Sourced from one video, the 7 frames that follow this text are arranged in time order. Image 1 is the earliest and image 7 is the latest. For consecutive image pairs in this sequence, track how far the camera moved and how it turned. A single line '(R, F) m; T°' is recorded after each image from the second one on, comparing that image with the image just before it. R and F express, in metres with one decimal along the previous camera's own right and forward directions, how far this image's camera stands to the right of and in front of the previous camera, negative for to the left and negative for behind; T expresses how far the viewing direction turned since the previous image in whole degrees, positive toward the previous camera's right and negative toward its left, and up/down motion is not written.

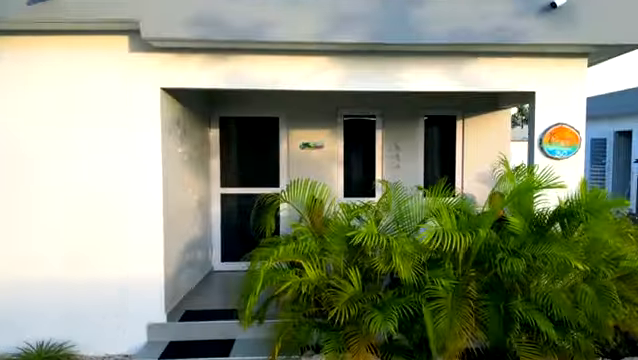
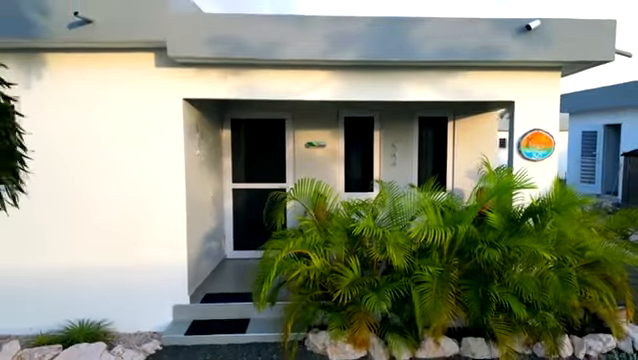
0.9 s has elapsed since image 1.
(0.0, -0.6) m; 0°
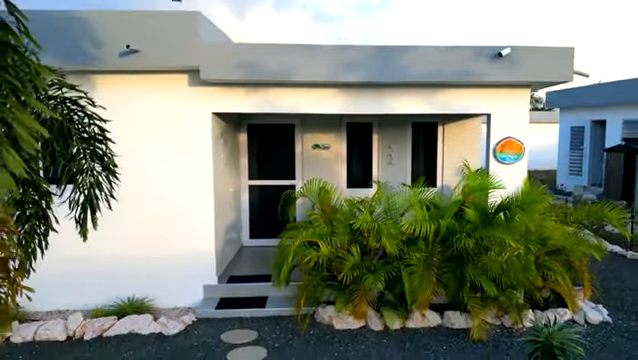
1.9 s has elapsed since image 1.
(-0.1, -0.9) m; 0°
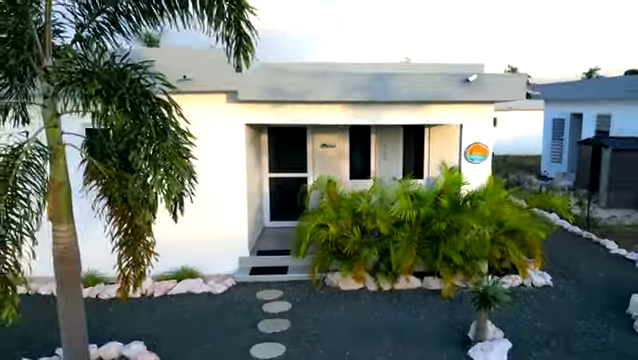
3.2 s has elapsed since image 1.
(-0.1, -1.6) m; 0°
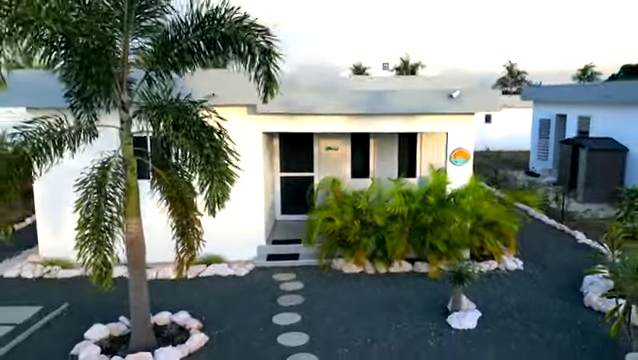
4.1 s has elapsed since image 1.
(-0.1, -1.2) m; 0°
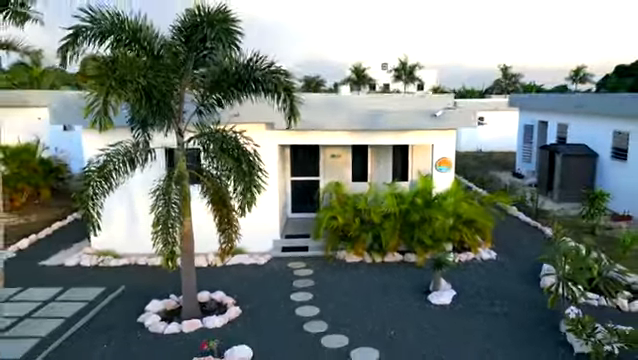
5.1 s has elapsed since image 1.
(-0.1, -1.6) m; 0°
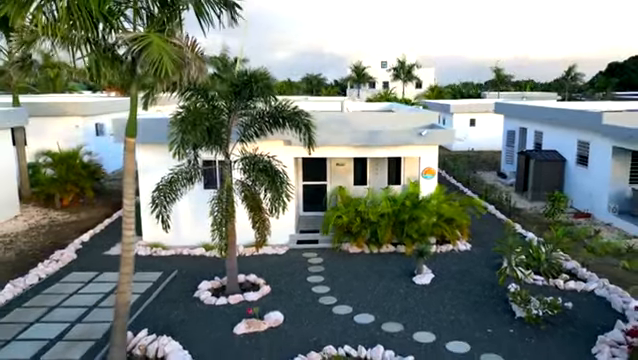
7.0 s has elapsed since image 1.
(-0.2, -2.3) m; 0°
